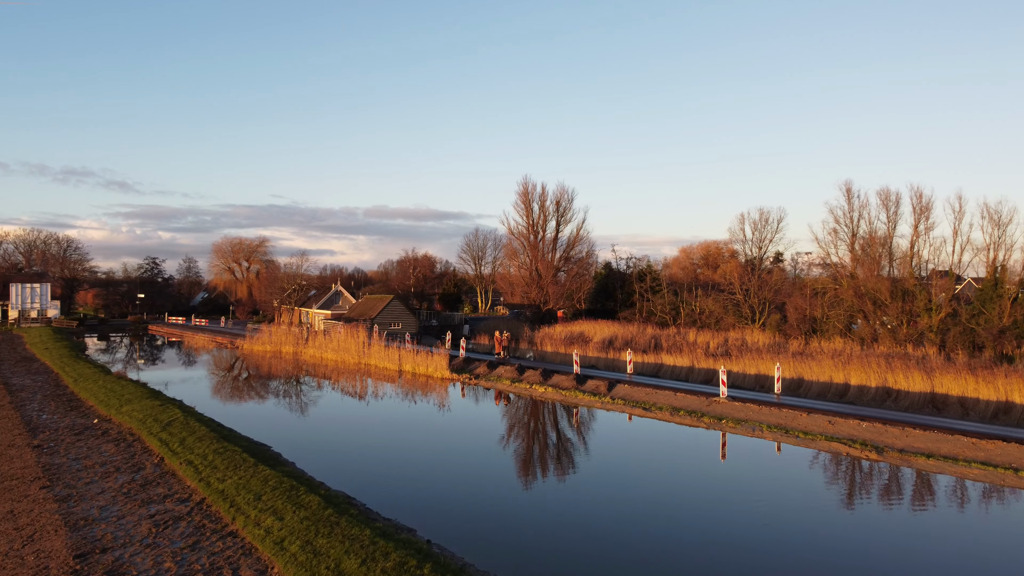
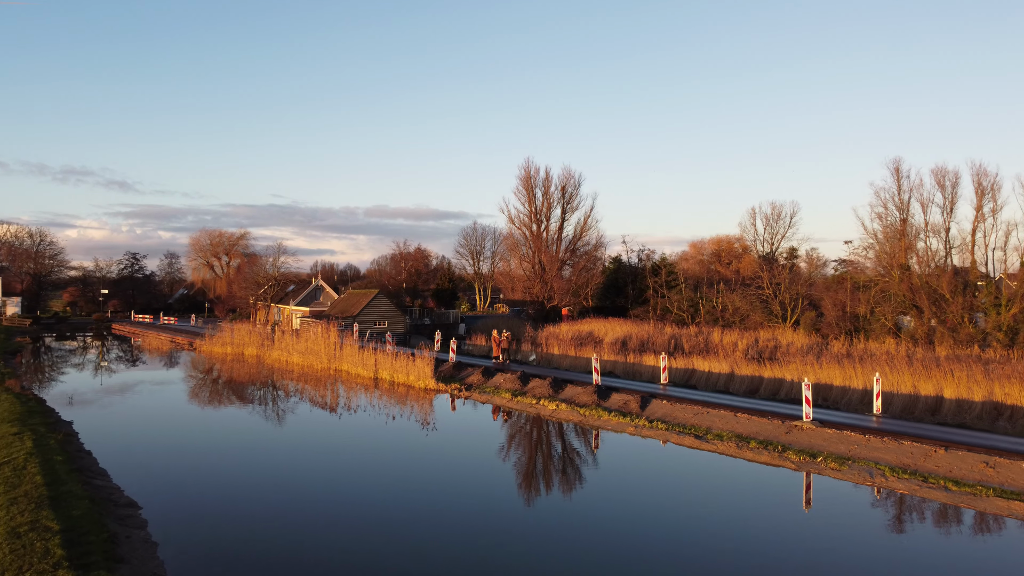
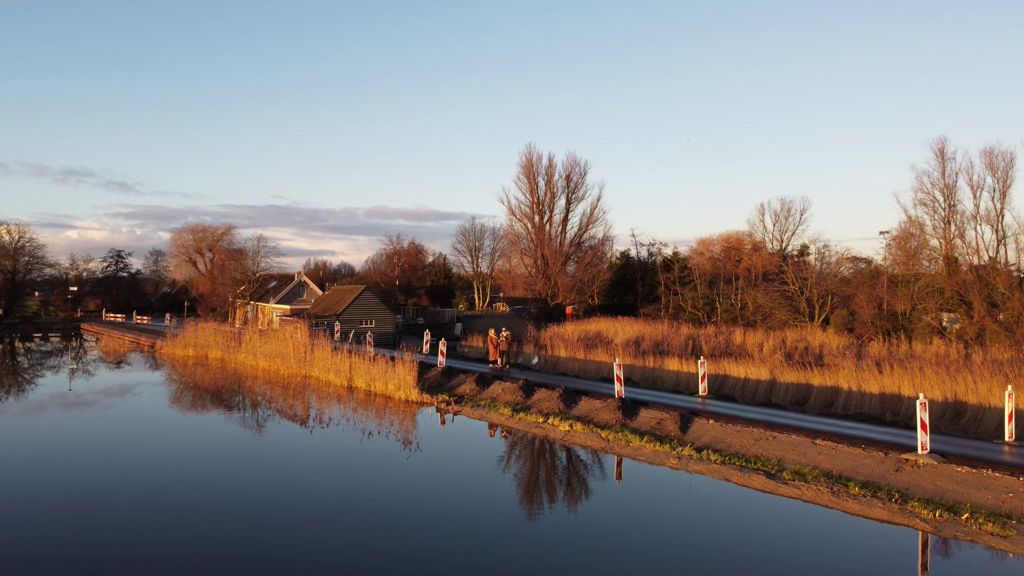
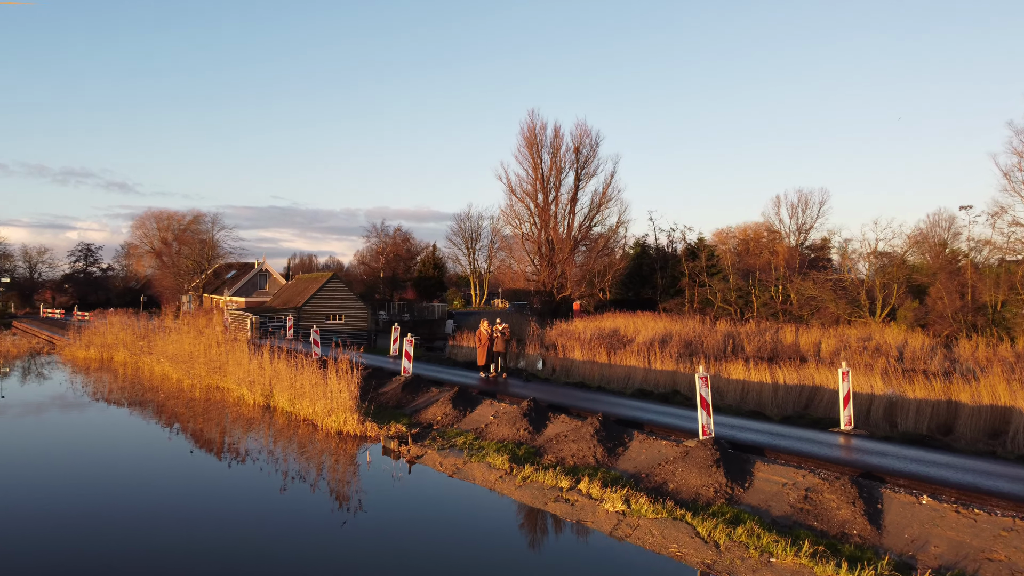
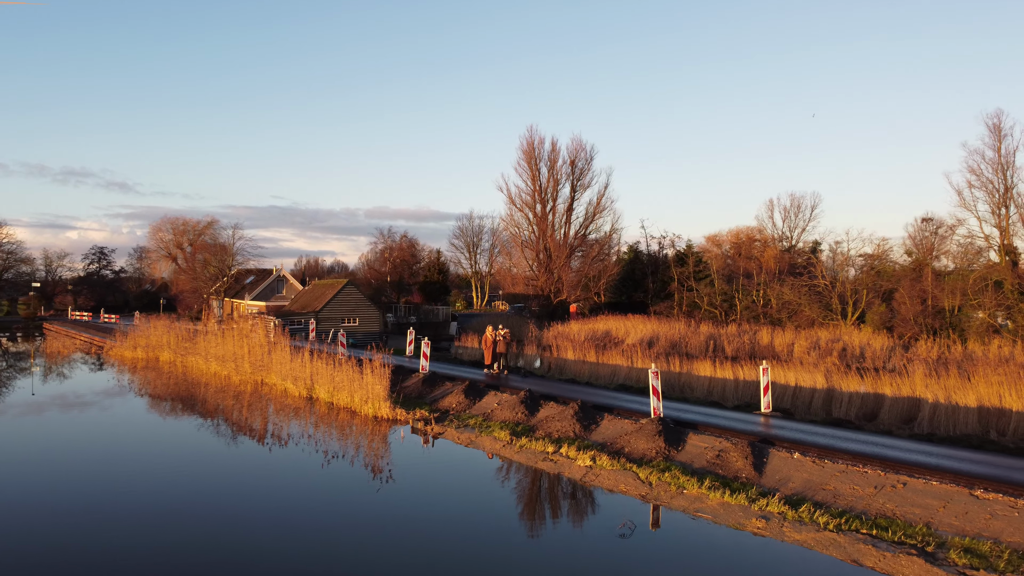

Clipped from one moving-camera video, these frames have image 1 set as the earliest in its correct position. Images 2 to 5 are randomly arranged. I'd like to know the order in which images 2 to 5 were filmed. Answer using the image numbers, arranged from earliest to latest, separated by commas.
2, 3, 5, 4
